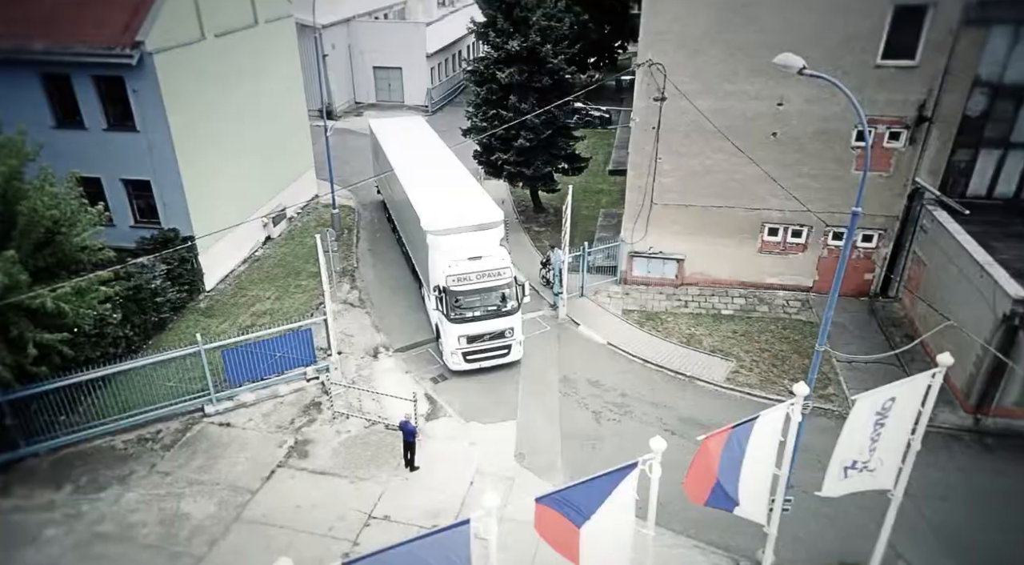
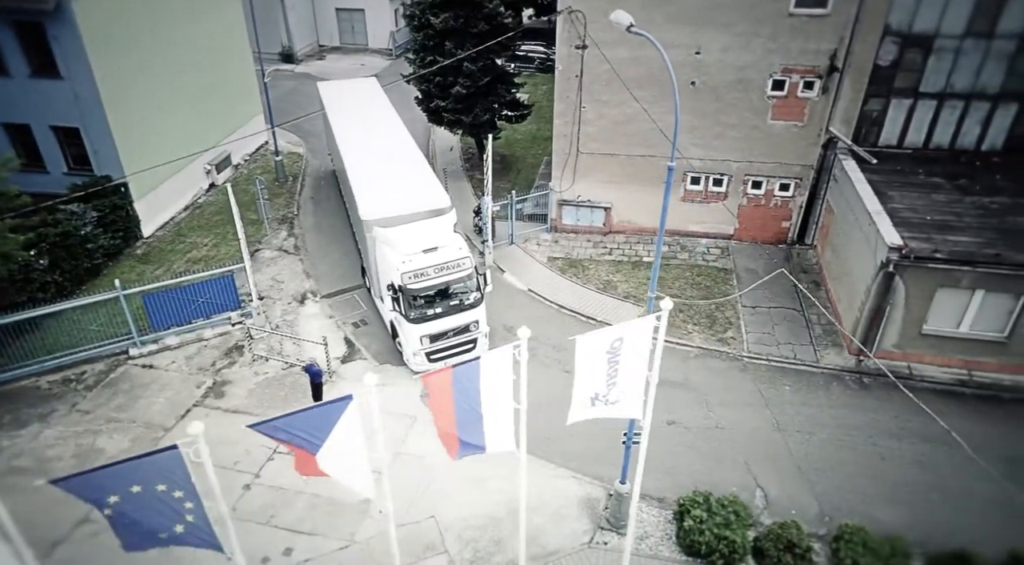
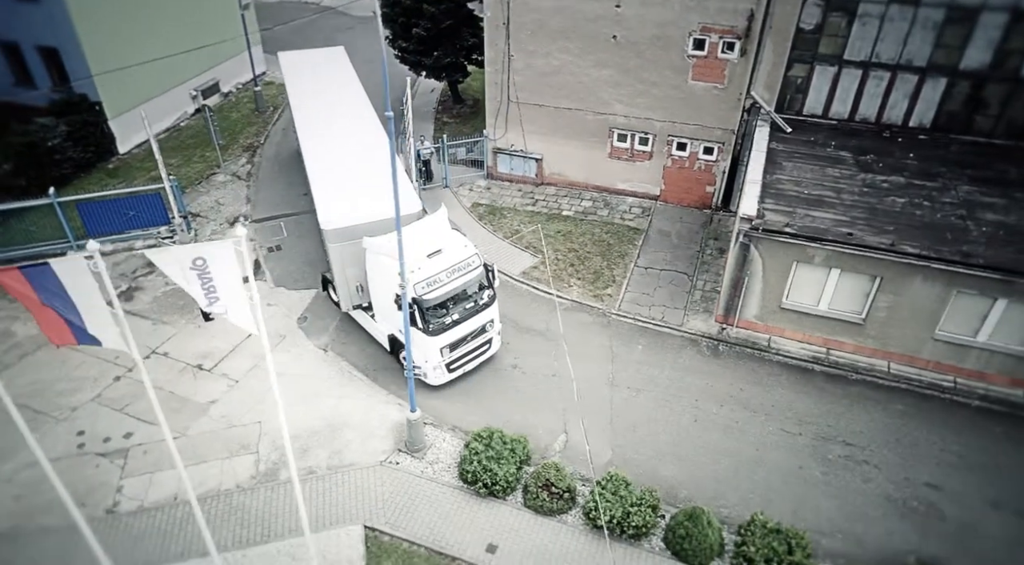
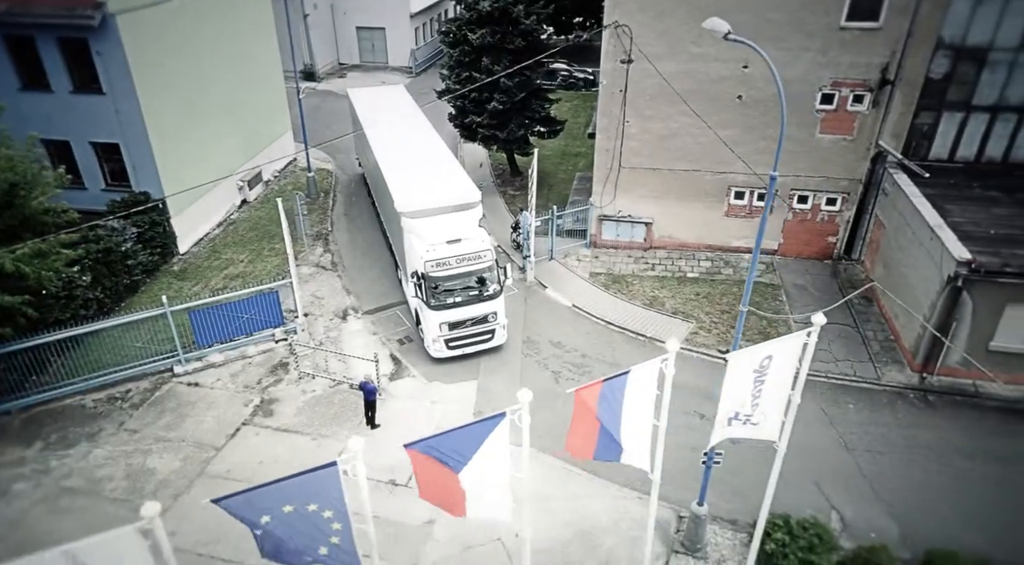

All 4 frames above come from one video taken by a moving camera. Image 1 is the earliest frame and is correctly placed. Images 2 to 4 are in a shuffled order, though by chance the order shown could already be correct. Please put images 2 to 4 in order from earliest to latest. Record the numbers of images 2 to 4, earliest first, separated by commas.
4, 2, 3
